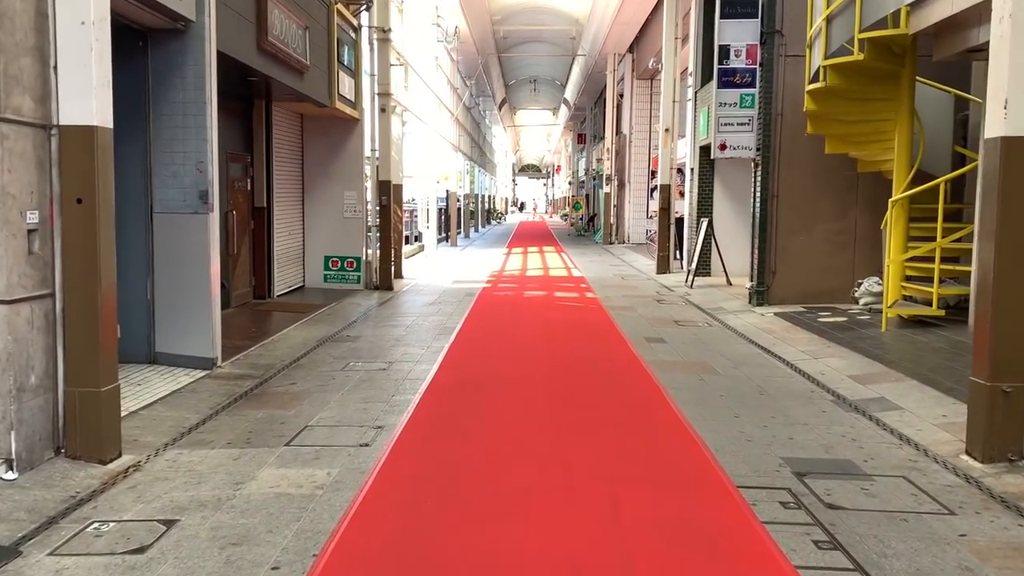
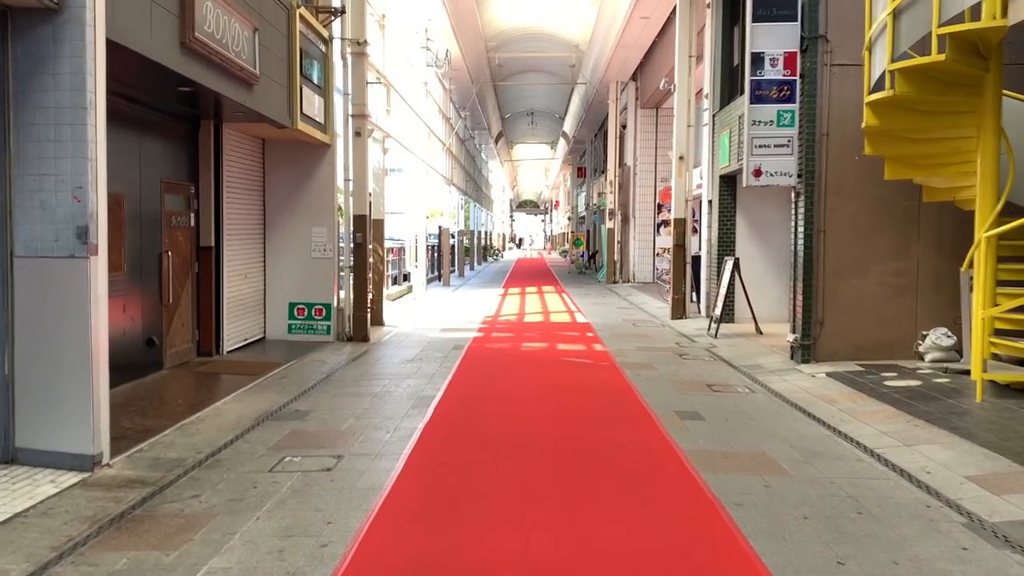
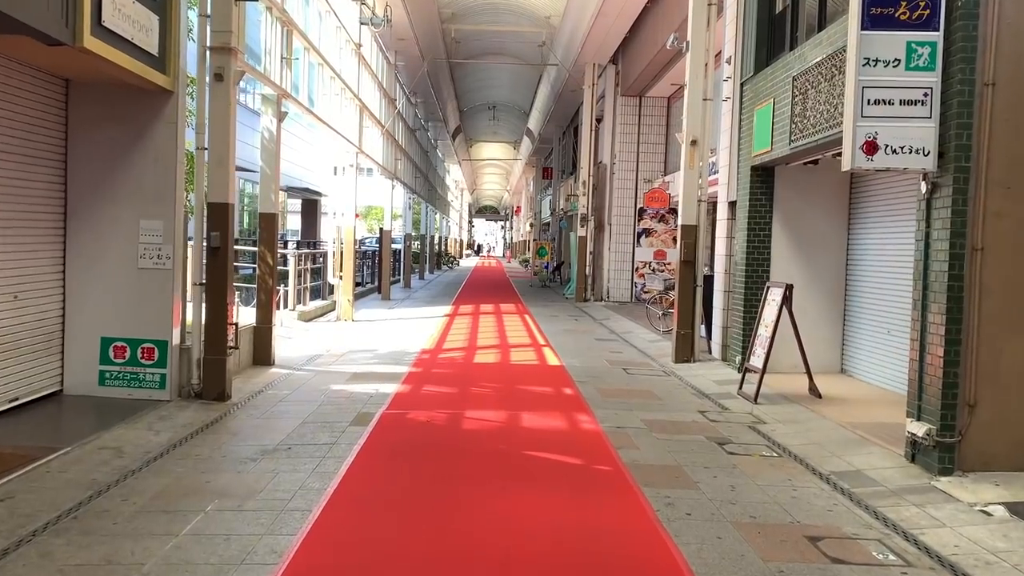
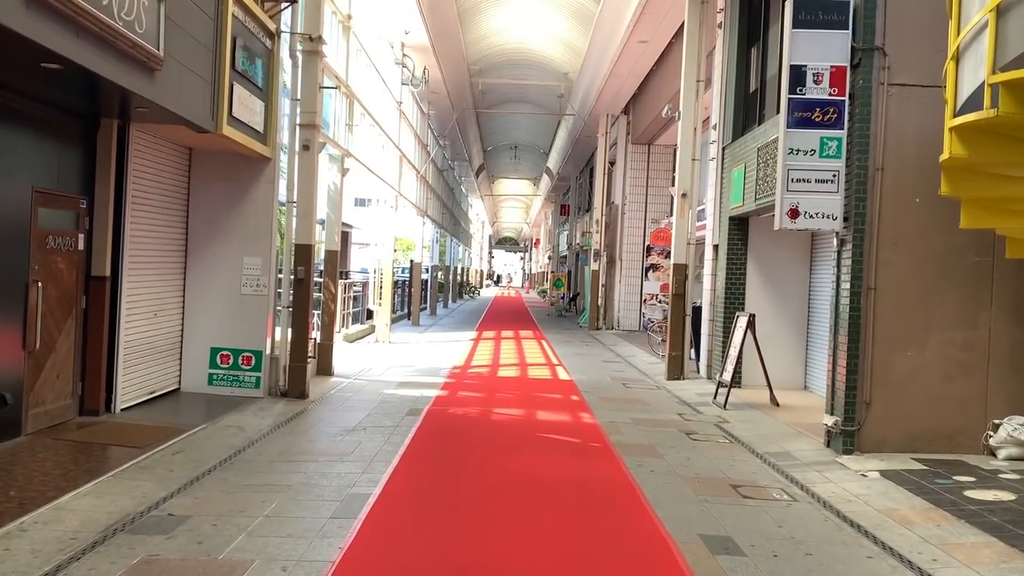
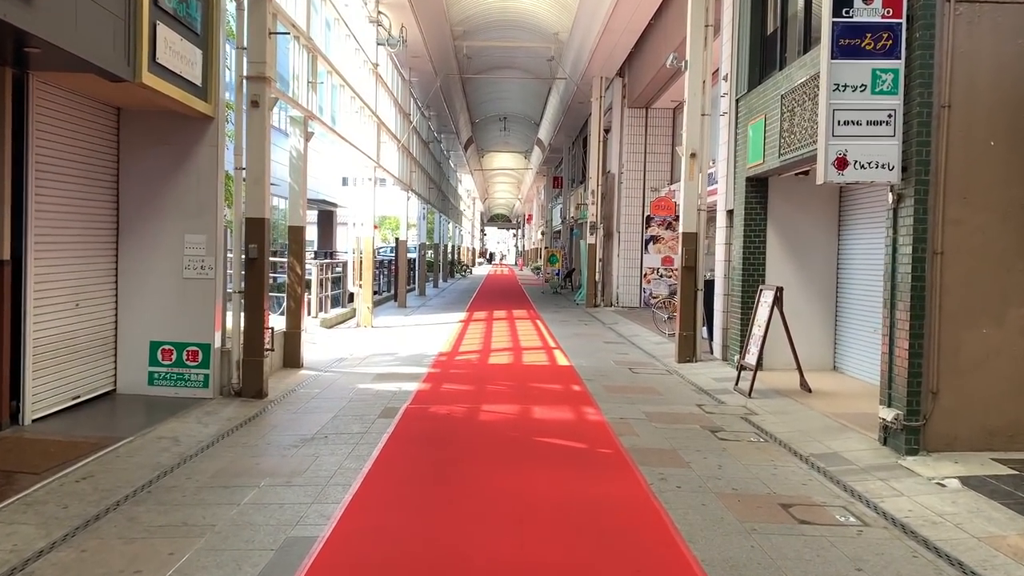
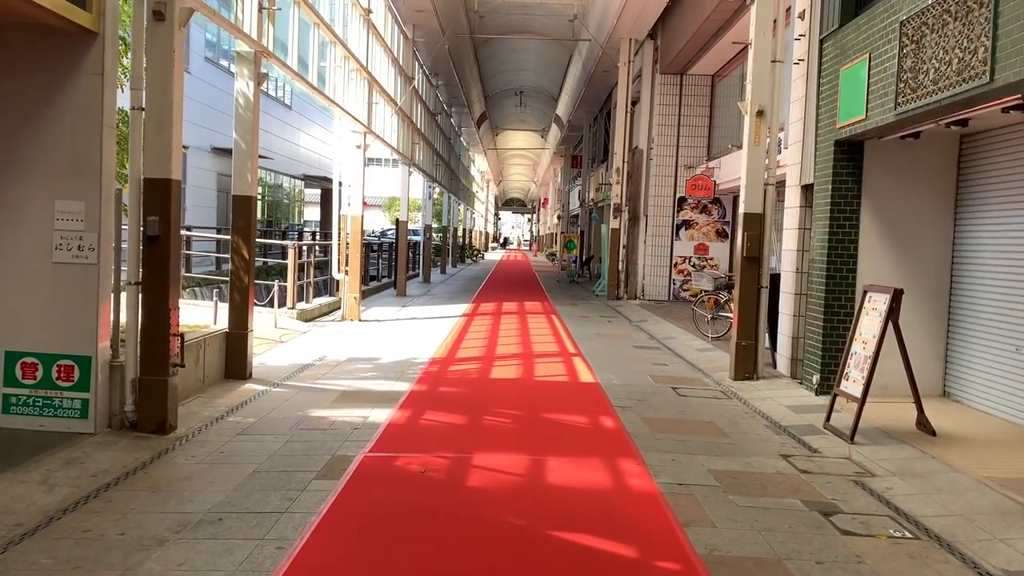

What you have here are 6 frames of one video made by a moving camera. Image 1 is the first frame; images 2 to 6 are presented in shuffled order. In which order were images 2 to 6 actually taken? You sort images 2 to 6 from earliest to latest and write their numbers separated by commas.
2, 4, 5, 3, 6
